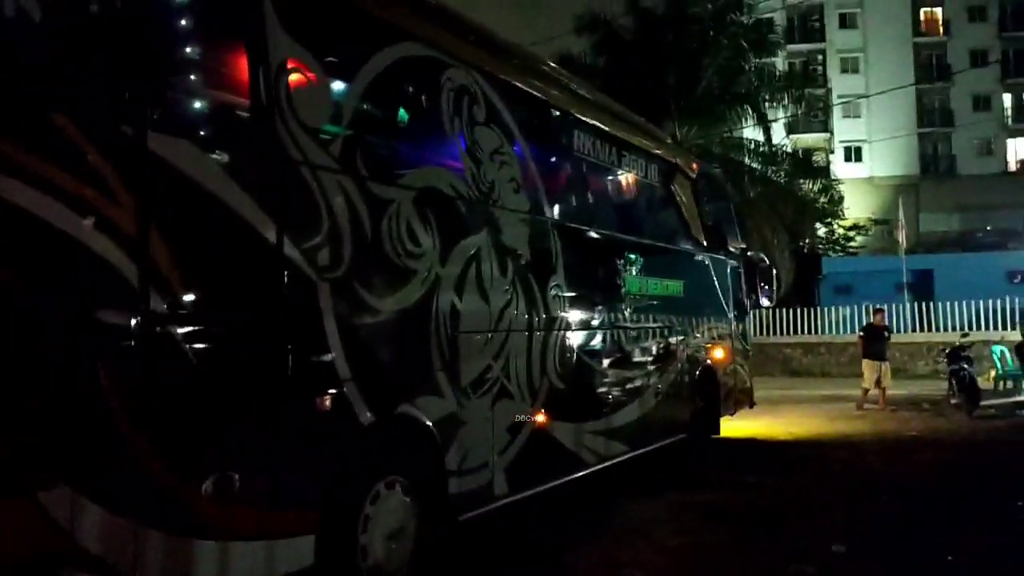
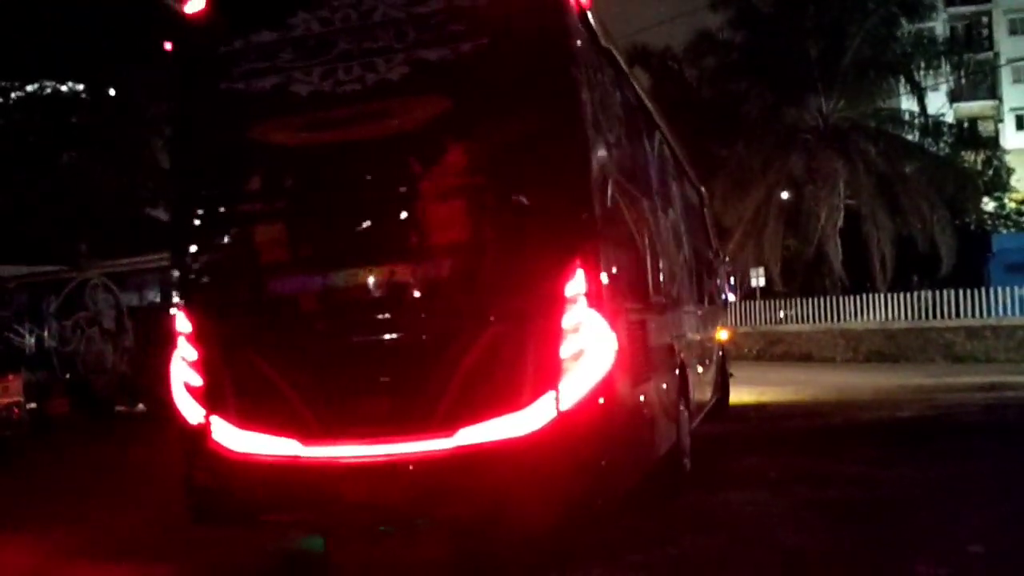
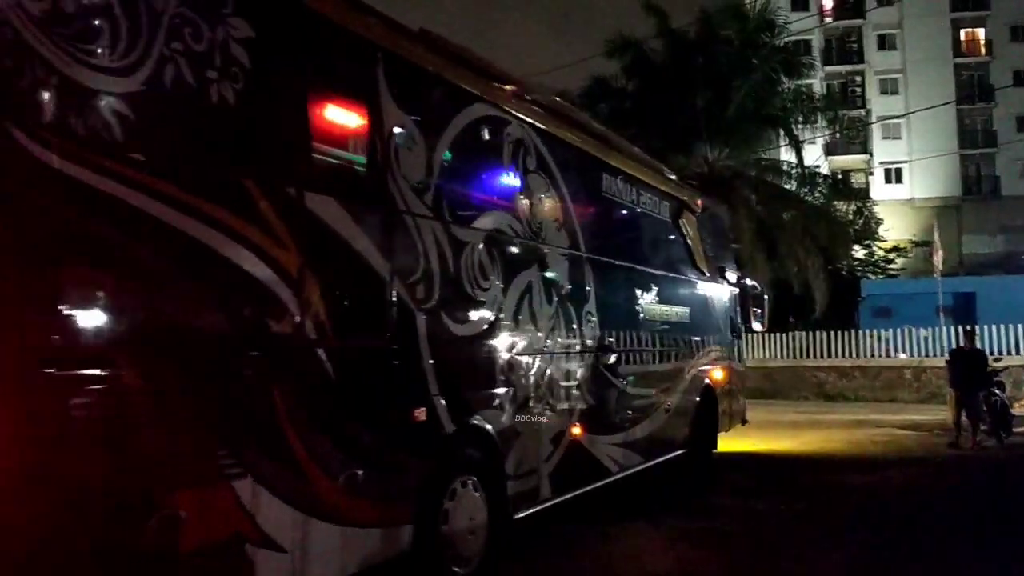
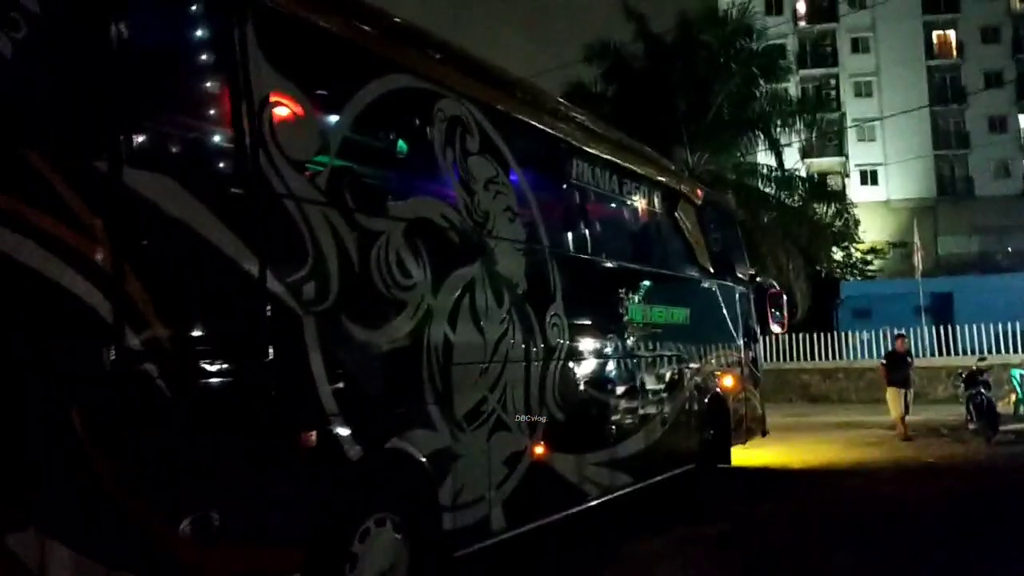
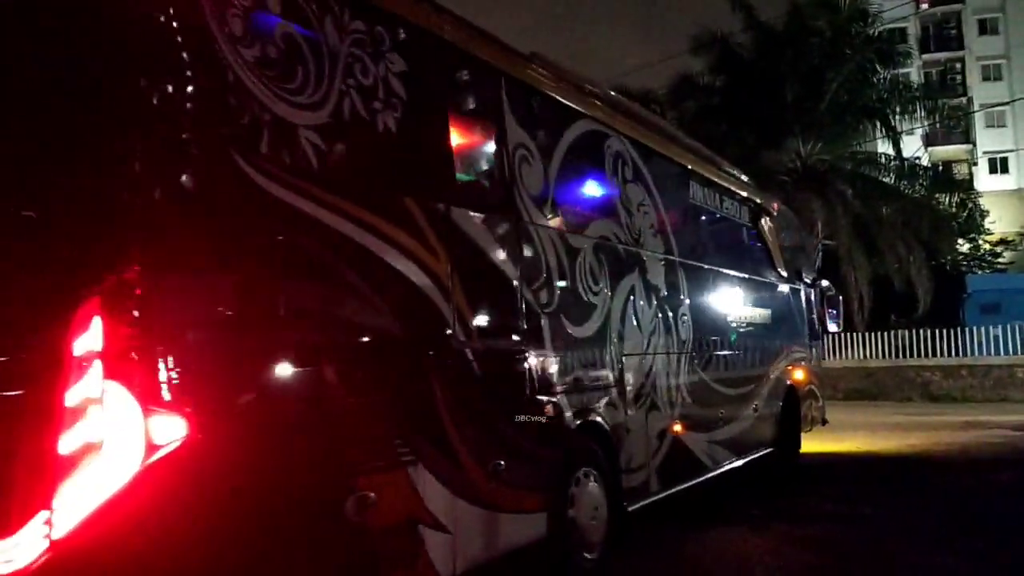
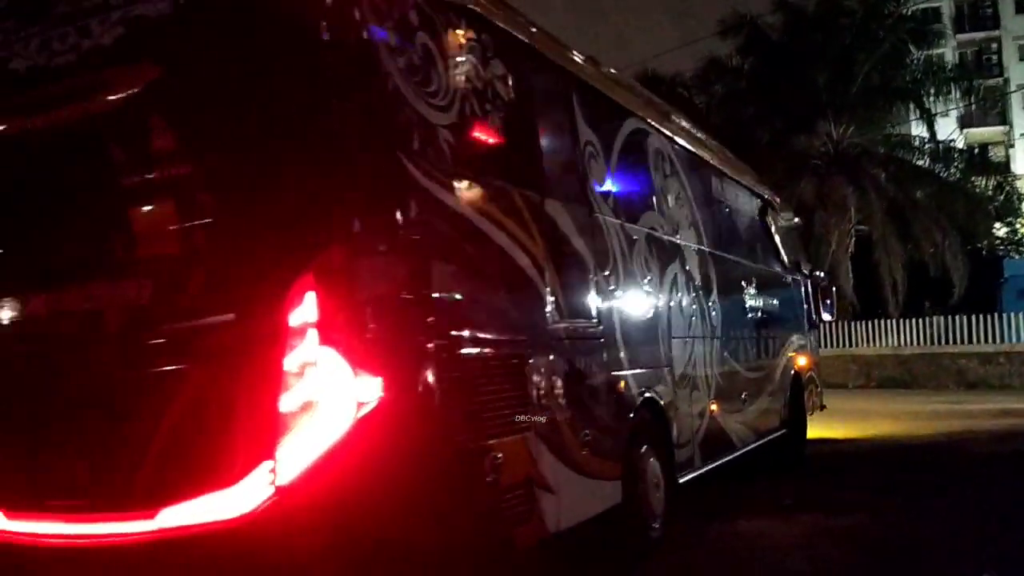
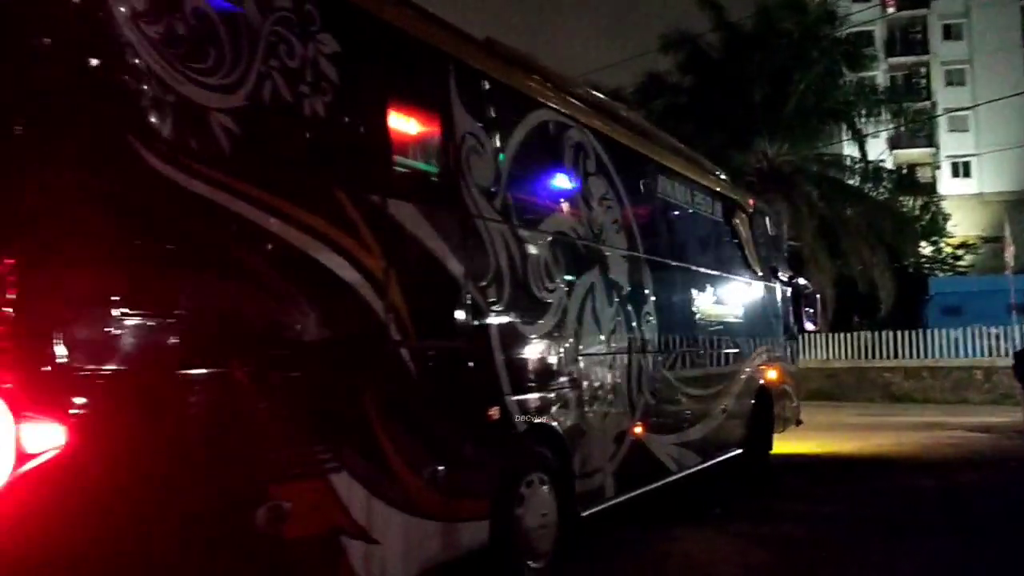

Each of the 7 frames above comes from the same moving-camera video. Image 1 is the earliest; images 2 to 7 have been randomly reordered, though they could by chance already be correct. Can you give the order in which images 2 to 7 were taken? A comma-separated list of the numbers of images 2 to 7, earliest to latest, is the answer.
4, 3, 7, 5, 6, 2
